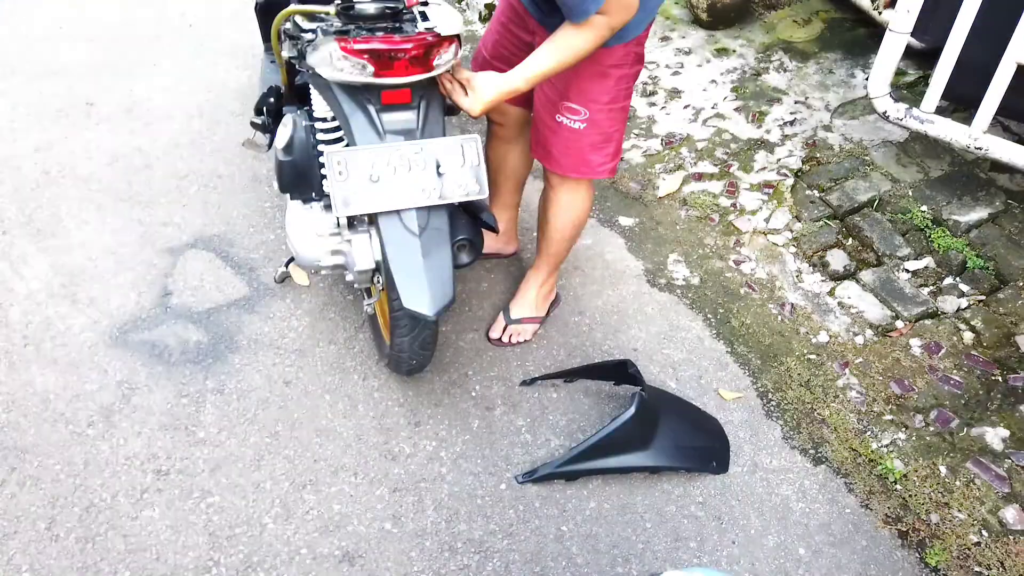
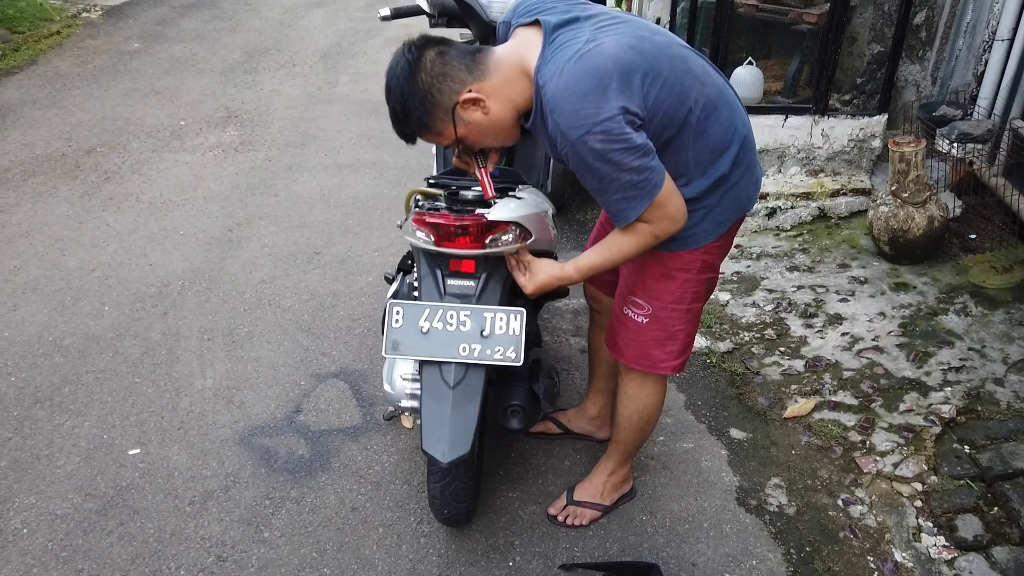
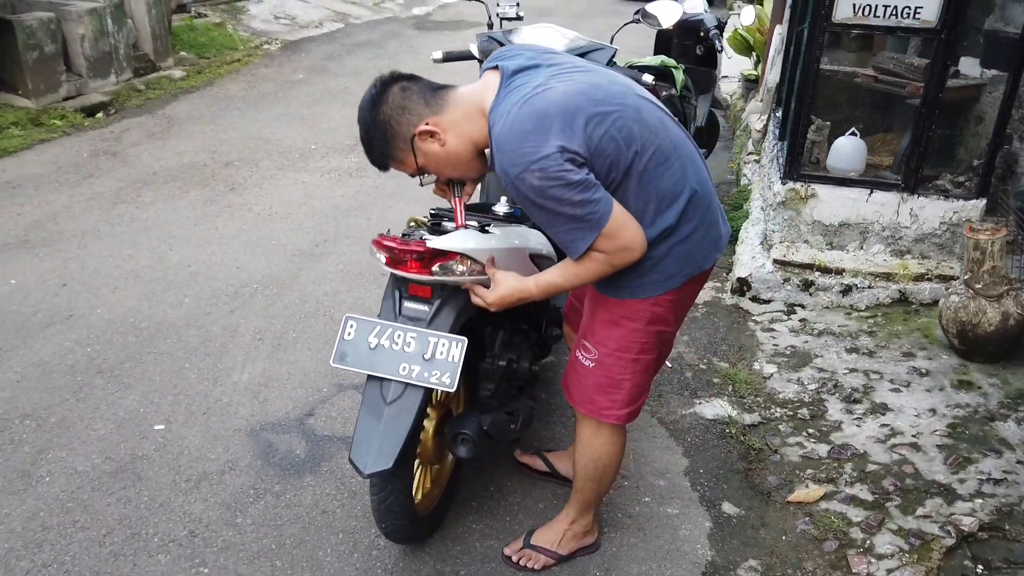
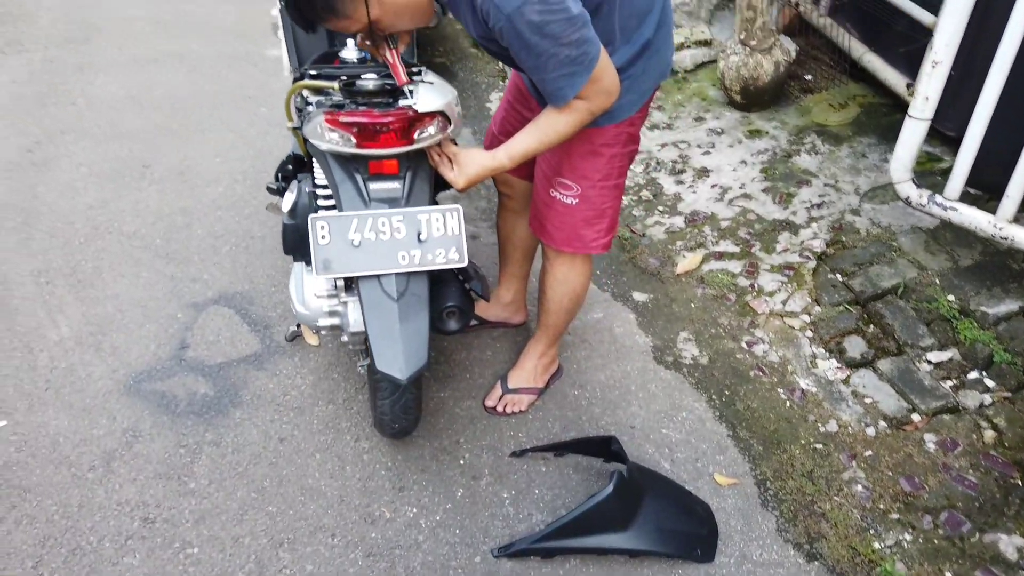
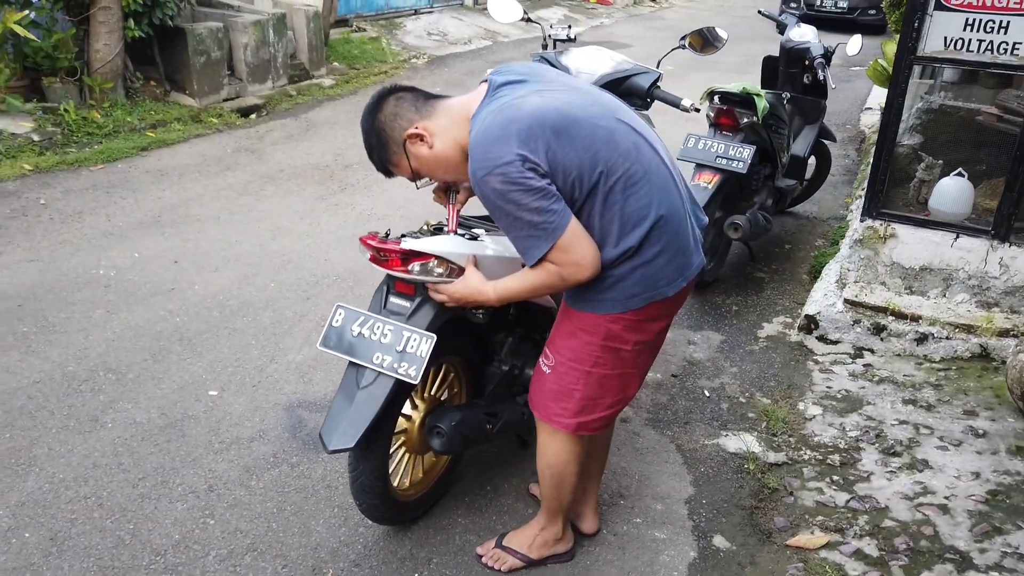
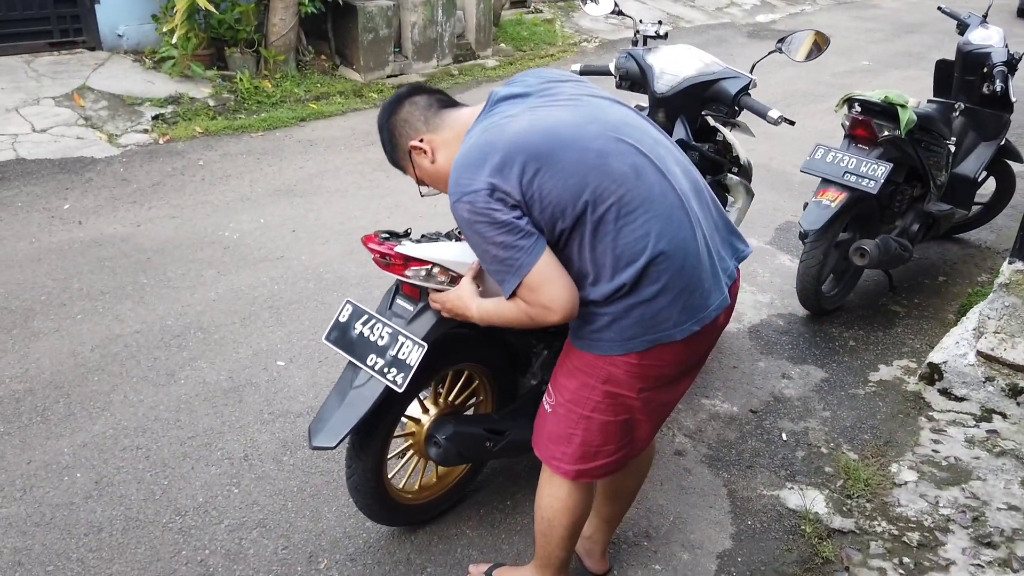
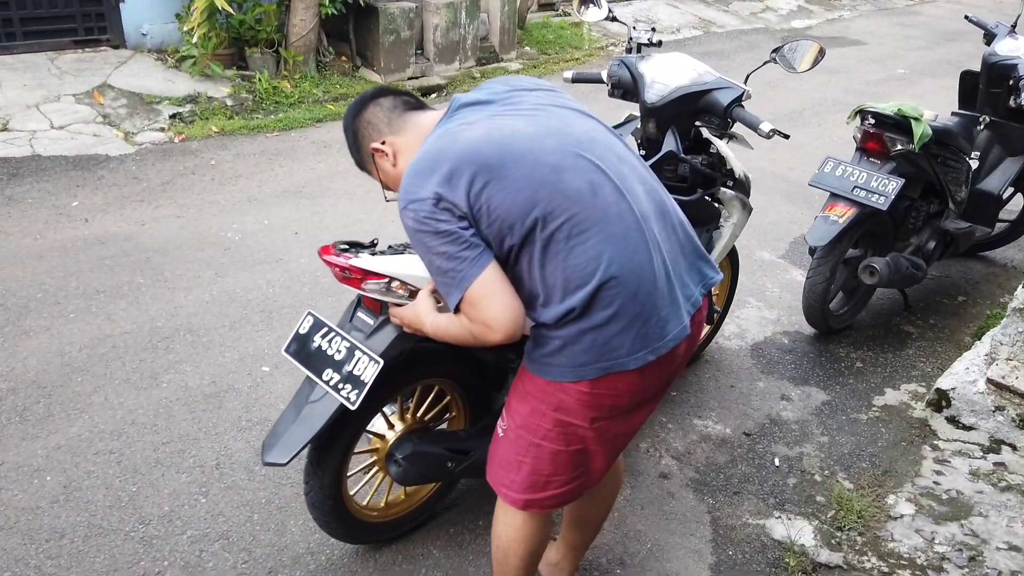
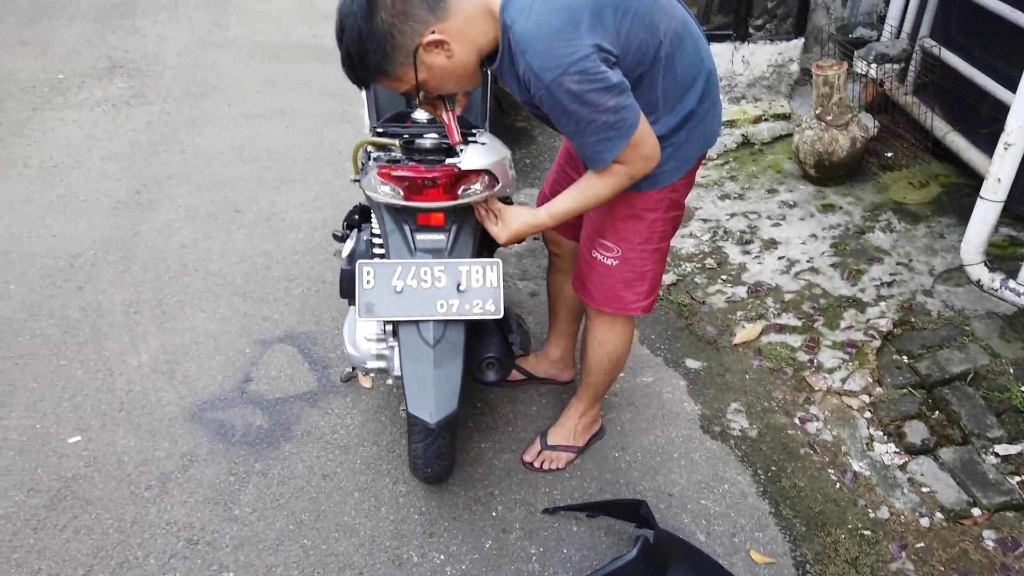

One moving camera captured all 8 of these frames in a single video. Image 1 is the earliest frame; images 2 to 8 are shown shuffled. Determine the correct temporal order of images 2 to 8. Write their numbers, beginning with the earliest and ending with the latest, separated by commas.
4, 8, 2, 3, 5, 6, 7
